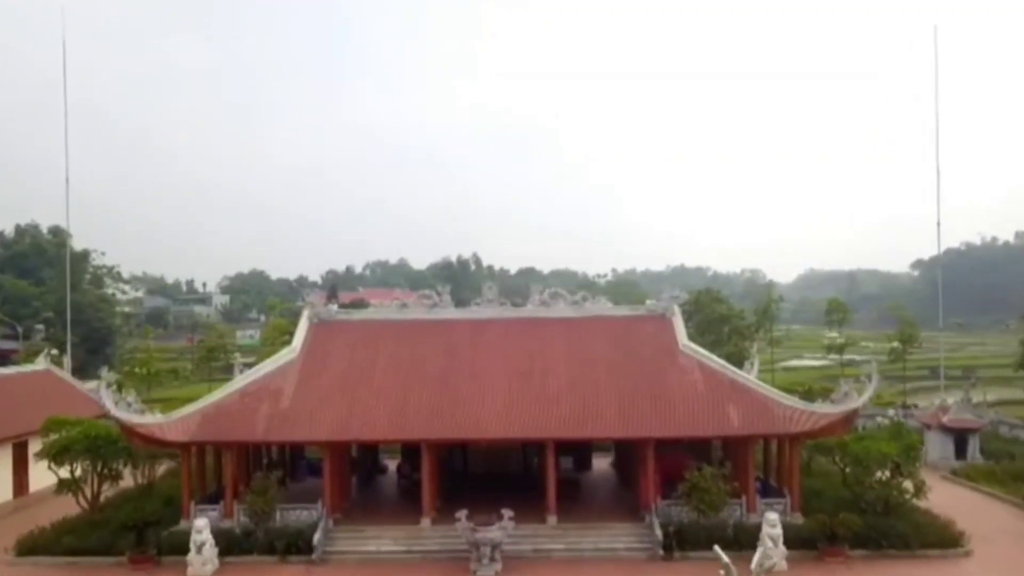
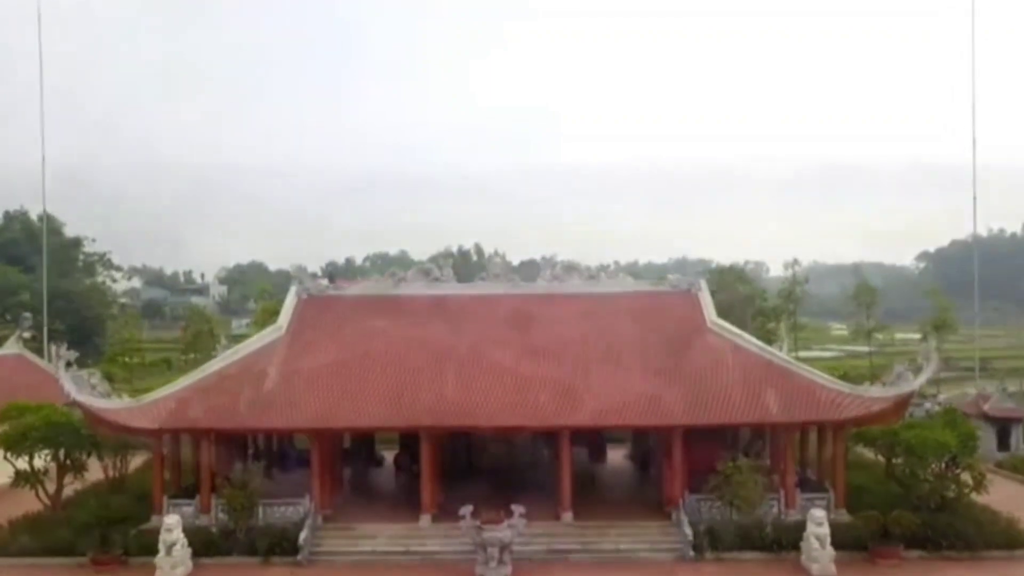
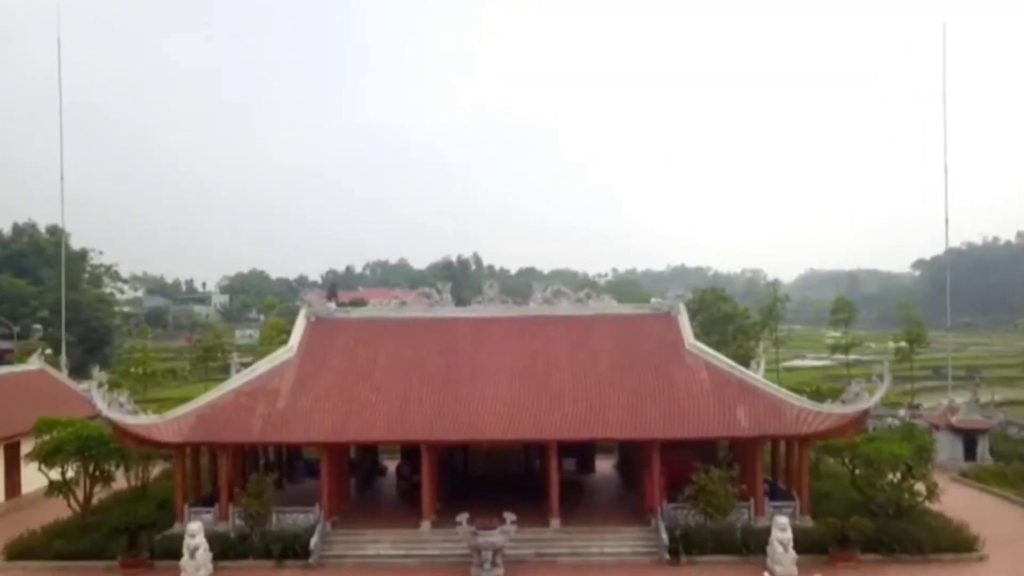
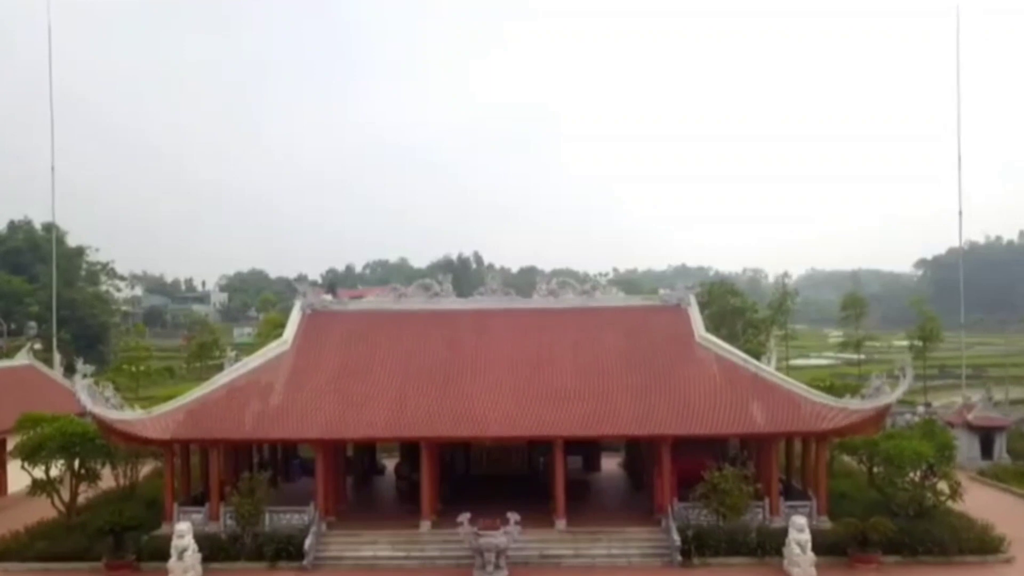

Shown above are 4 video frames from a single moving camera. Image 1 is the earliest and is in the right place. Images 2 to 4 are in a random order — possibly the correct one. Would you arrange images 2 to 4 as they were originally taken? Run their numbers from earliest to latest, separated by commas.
3, 4, 2
